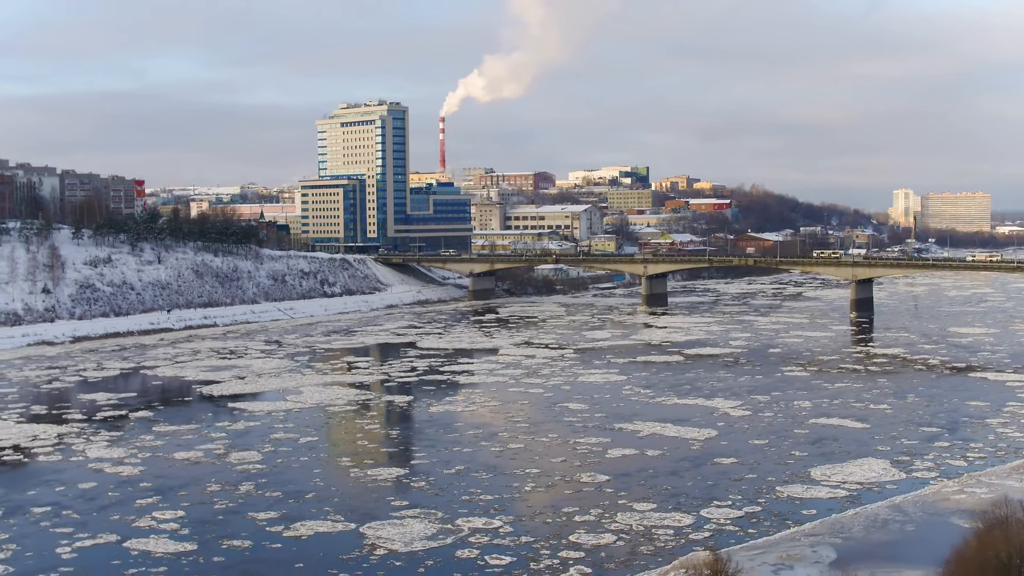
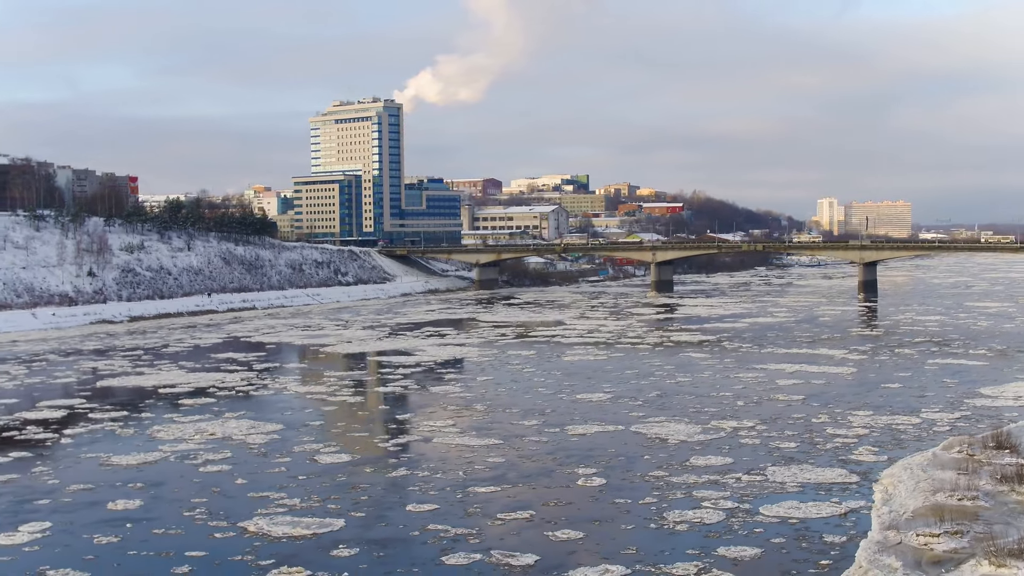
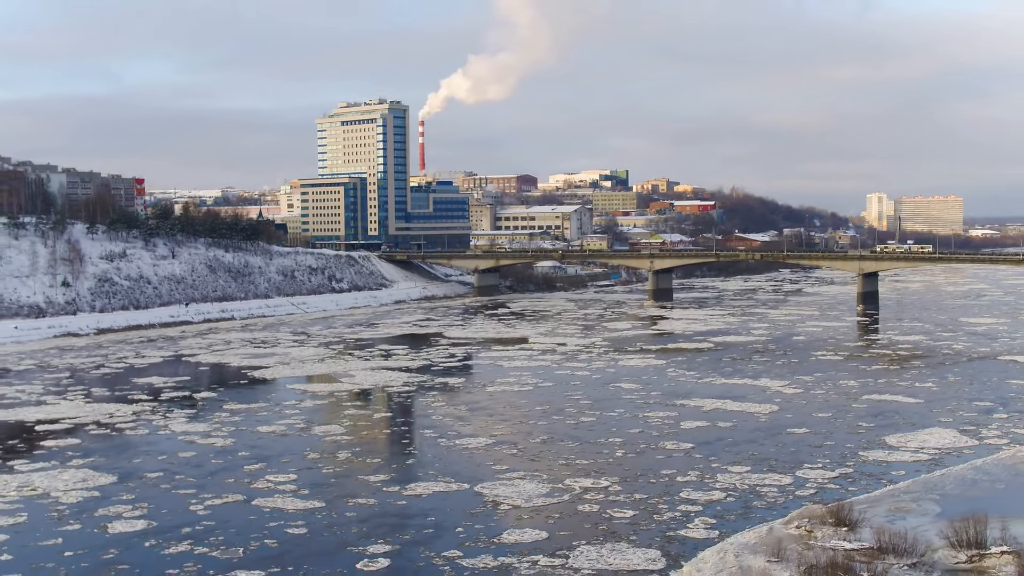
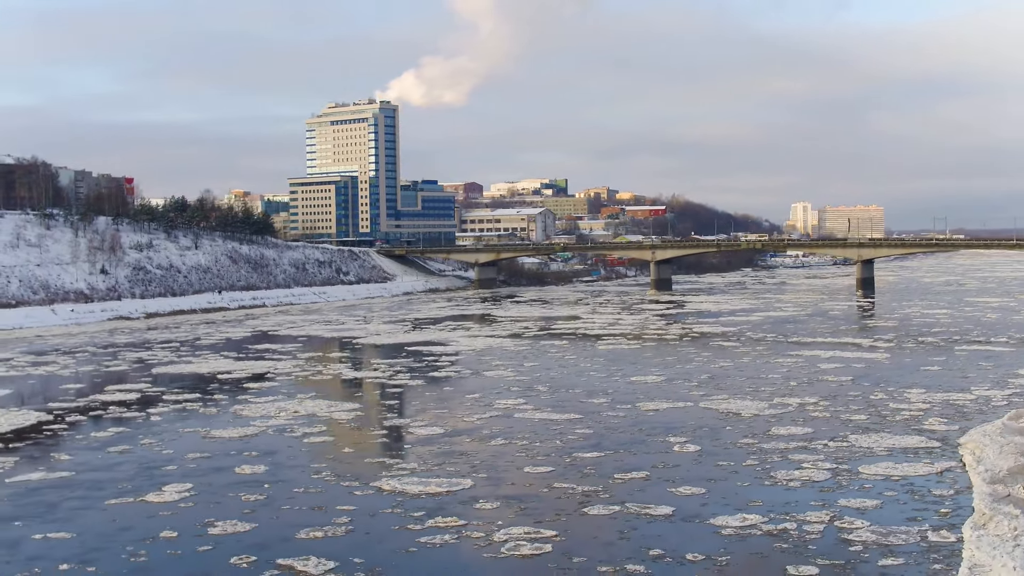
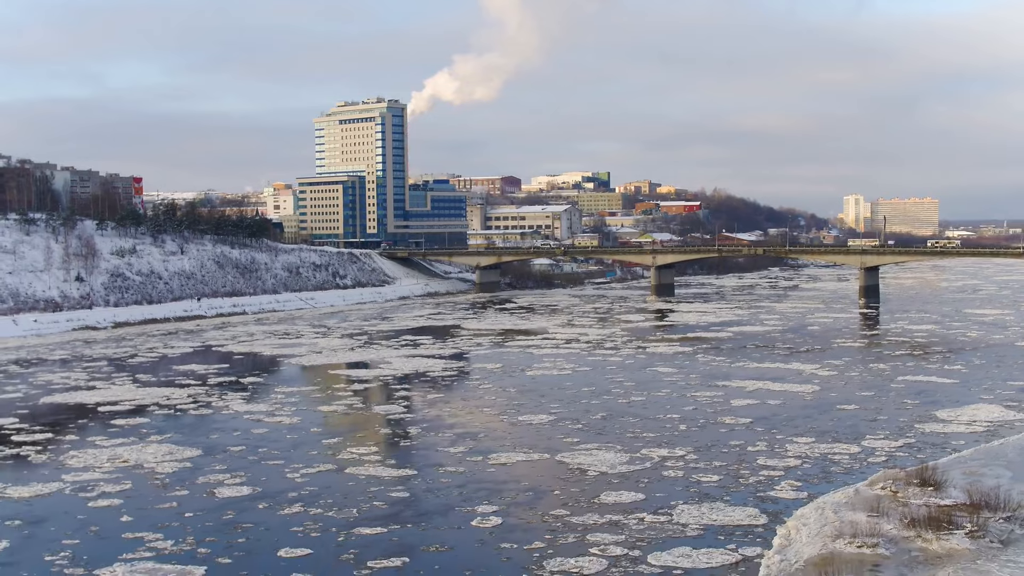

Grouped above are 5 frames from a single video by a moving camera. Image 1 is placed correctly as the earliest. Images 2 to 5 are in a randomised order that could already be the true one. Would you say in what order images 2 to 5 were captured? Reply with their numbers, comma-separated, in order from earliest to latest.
3, 5, 2, 4
